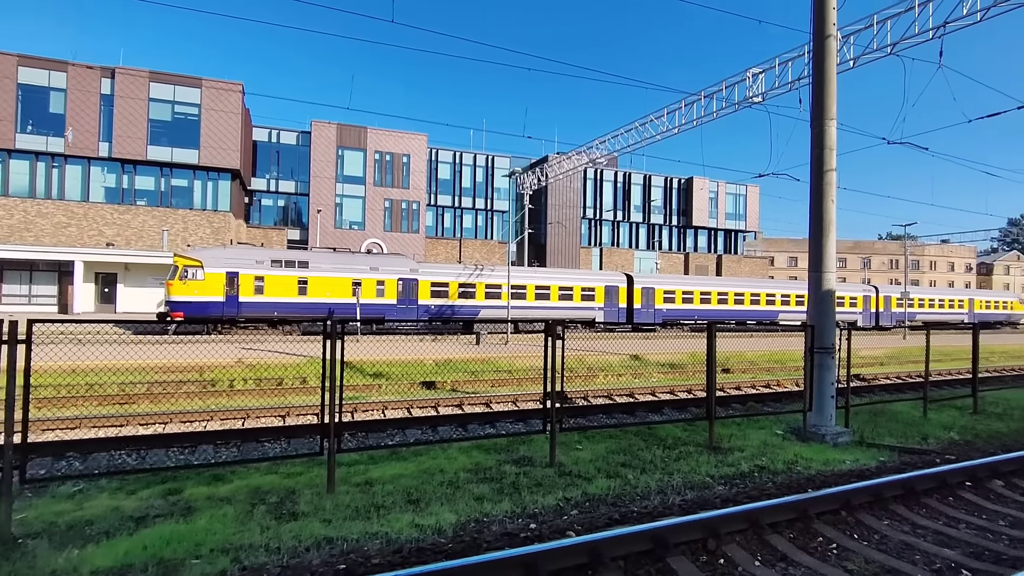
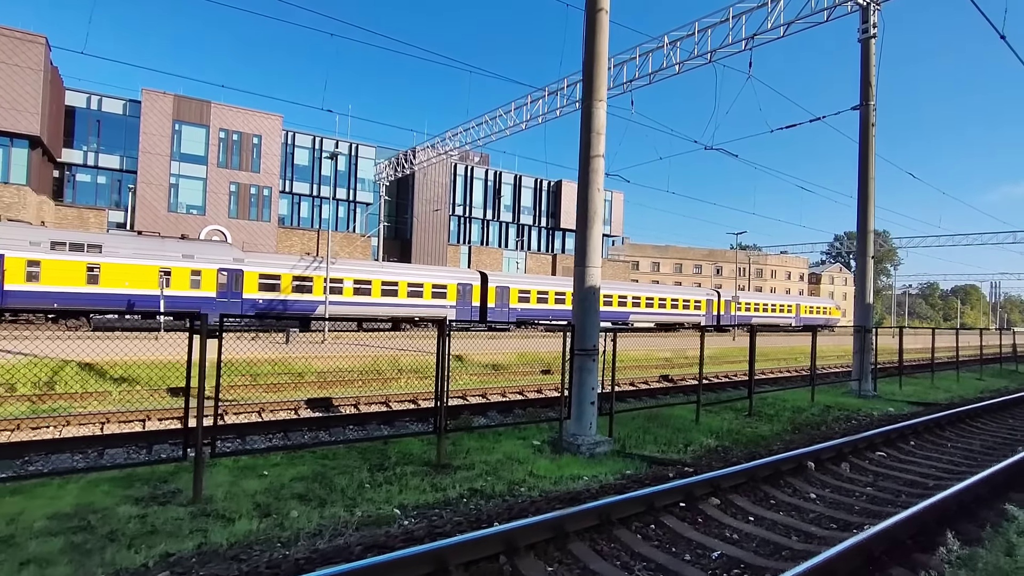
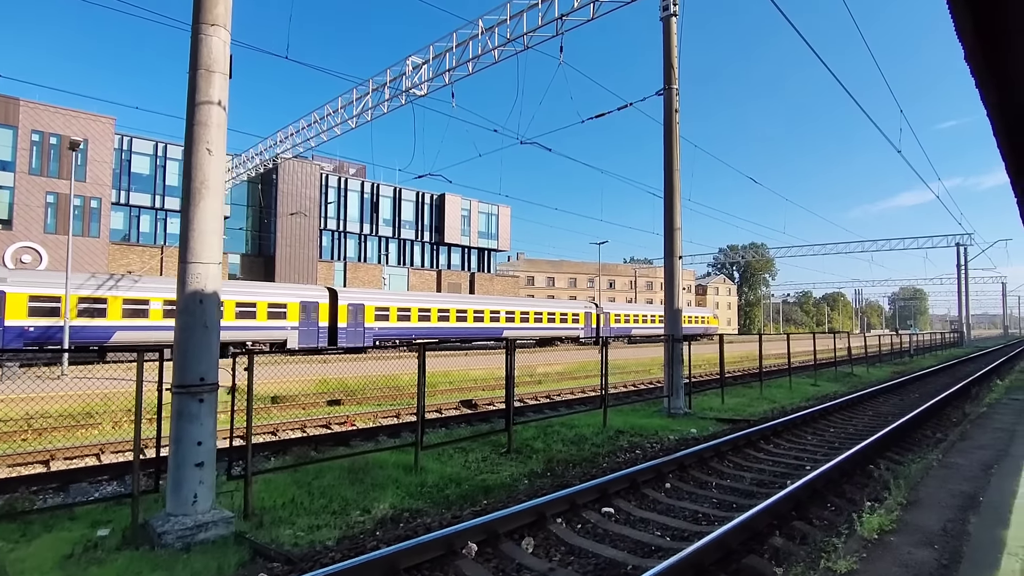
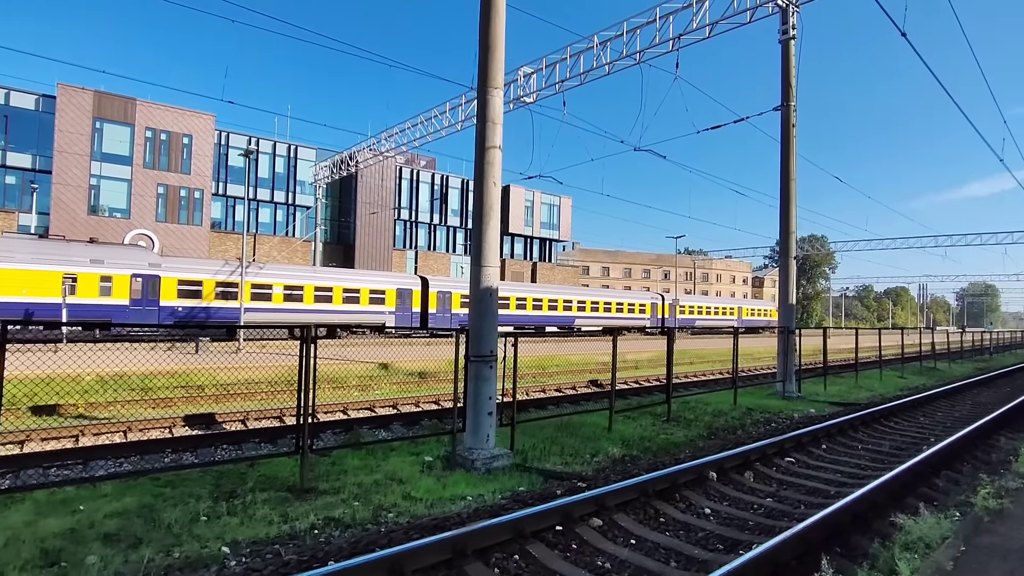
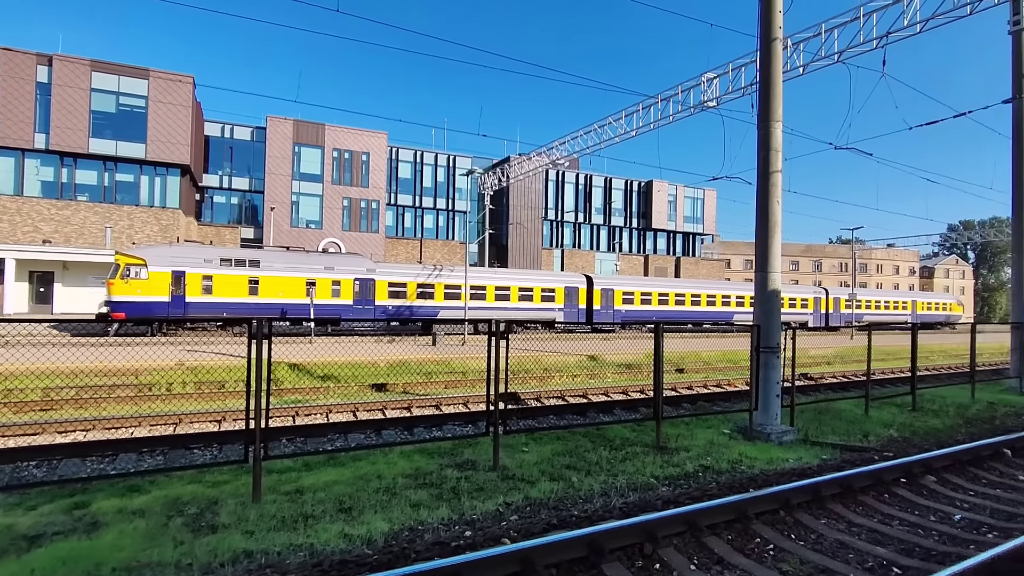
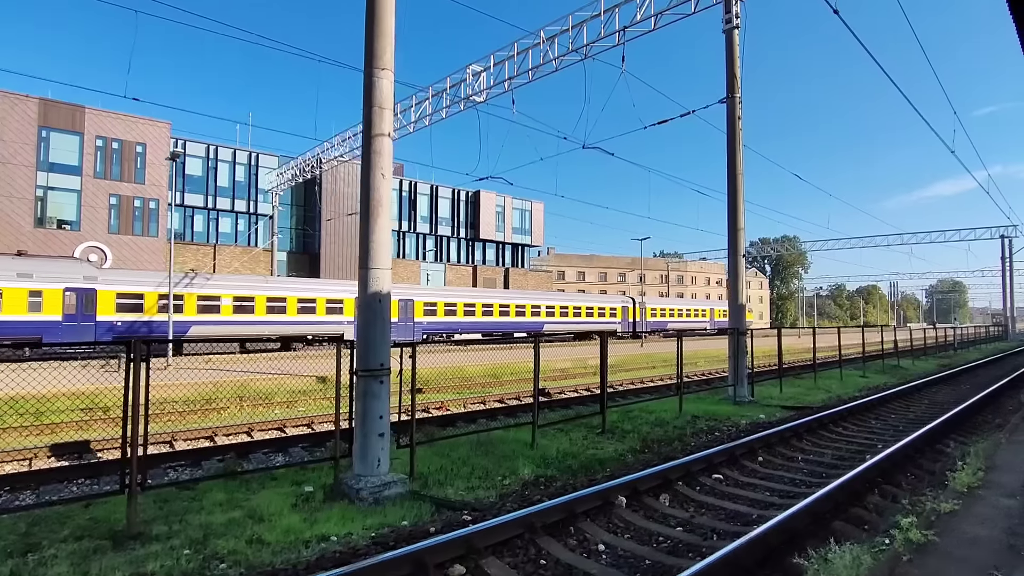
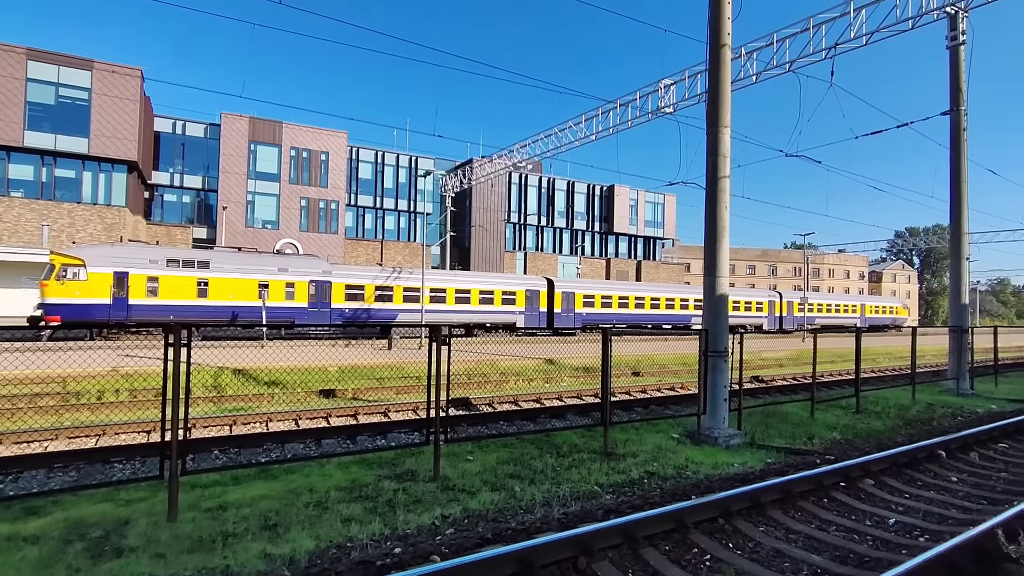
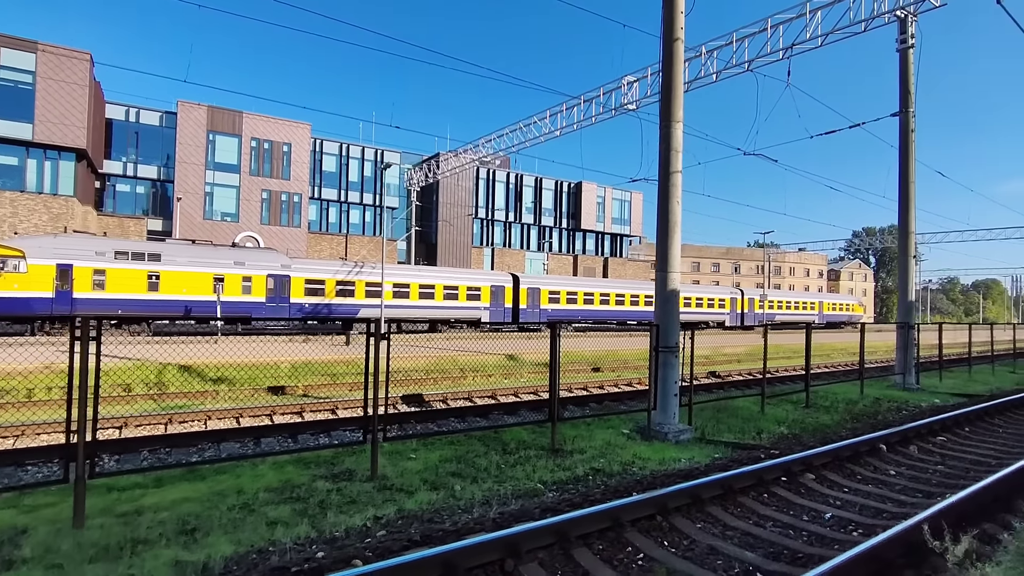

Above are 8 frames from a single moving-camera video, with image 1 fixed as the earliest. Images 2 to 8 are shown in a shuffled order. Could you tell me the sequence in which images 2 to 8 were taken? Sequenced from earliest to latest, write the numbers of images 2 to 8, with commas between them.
5, 7, 8, 2, 4, 6, 3
